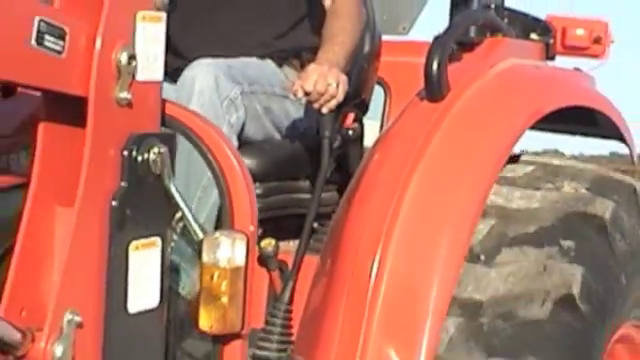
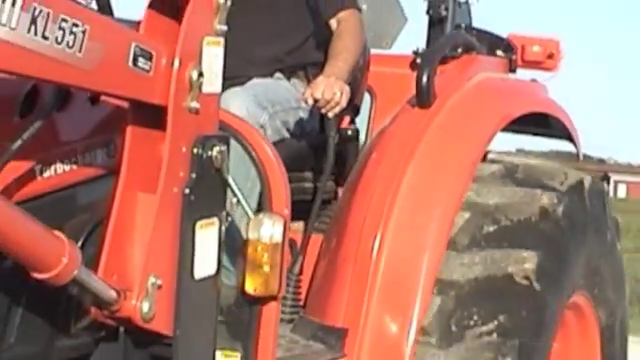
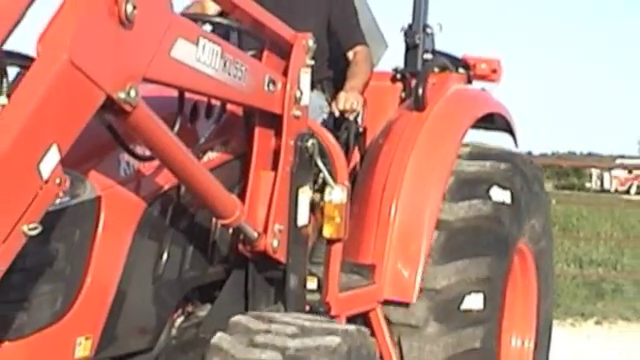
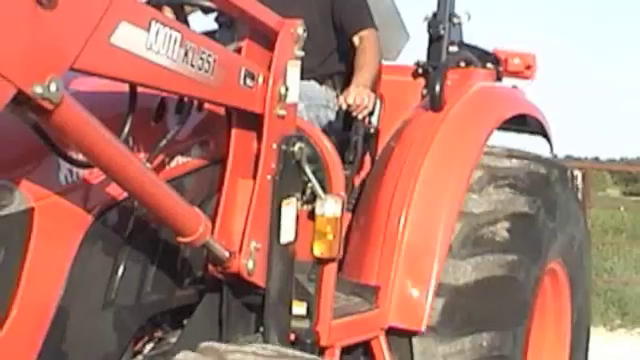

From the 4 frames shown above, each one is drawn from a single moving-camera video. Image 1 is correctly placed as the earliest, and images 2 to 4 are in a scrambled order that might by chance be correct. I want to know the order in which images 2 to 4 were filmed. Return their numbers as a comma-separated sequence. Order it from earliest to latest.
2, 4, 3
